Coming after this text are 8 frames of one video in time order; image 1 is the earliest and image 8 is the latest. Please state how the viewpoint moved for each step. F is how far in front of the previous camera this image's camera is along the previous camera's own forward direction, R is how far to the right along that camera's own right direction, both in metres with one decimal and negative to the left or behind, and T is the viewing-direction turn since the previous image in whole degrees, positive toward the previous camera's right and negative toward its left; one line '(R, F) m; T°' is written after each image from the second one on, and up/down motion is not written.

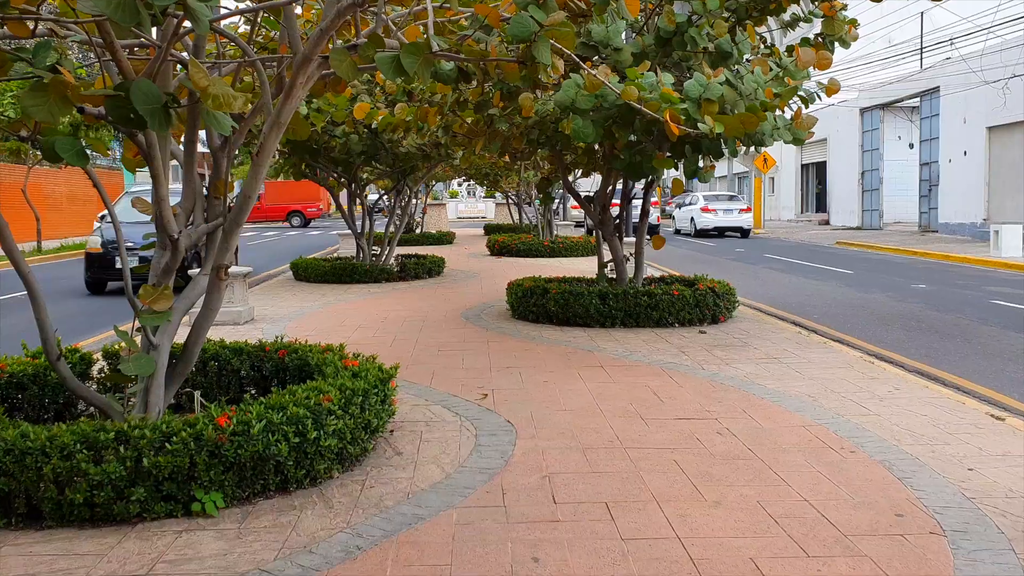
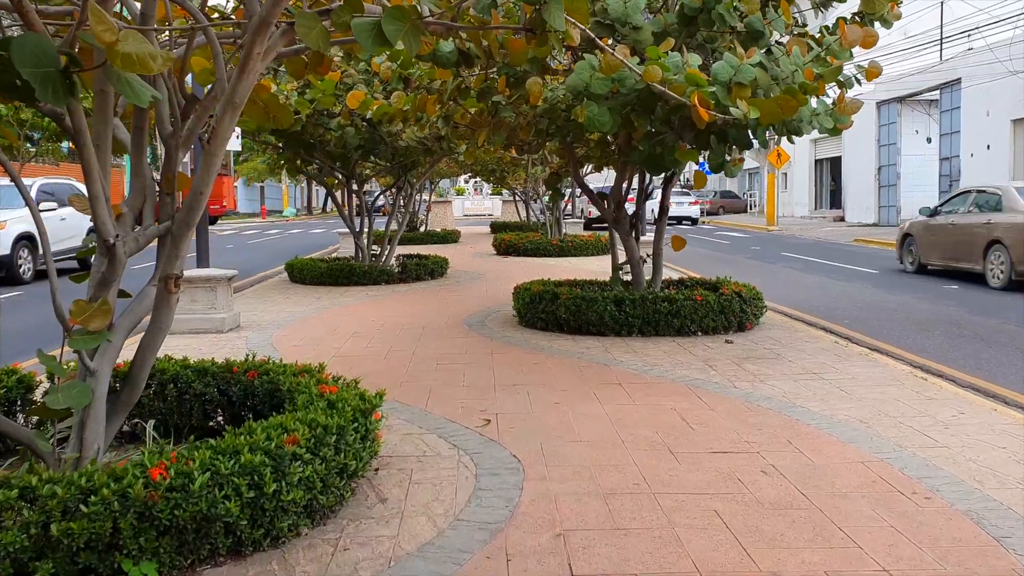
(0.0, +0.8) m; 0°
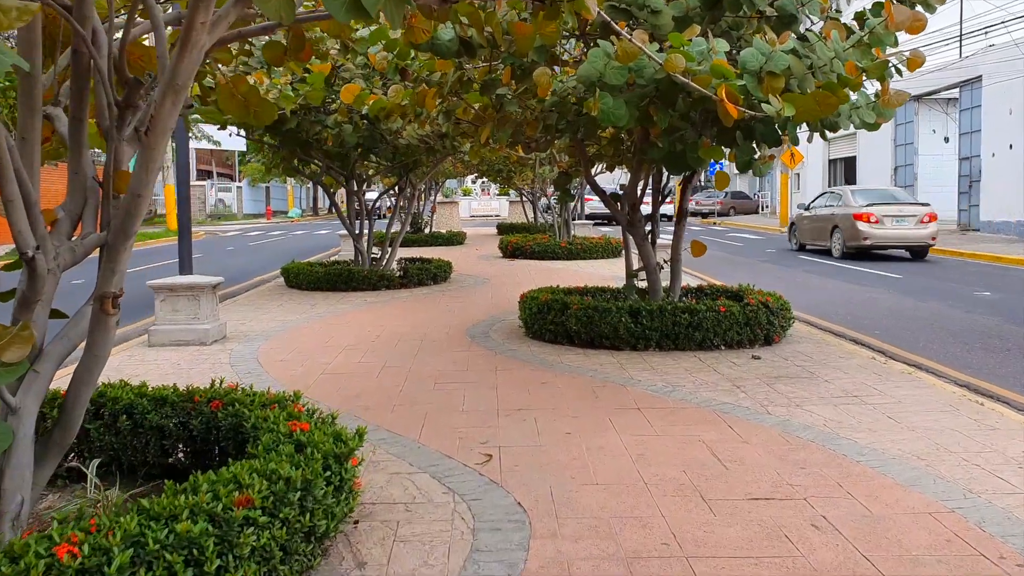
(0.0, +0.7) m; 0°
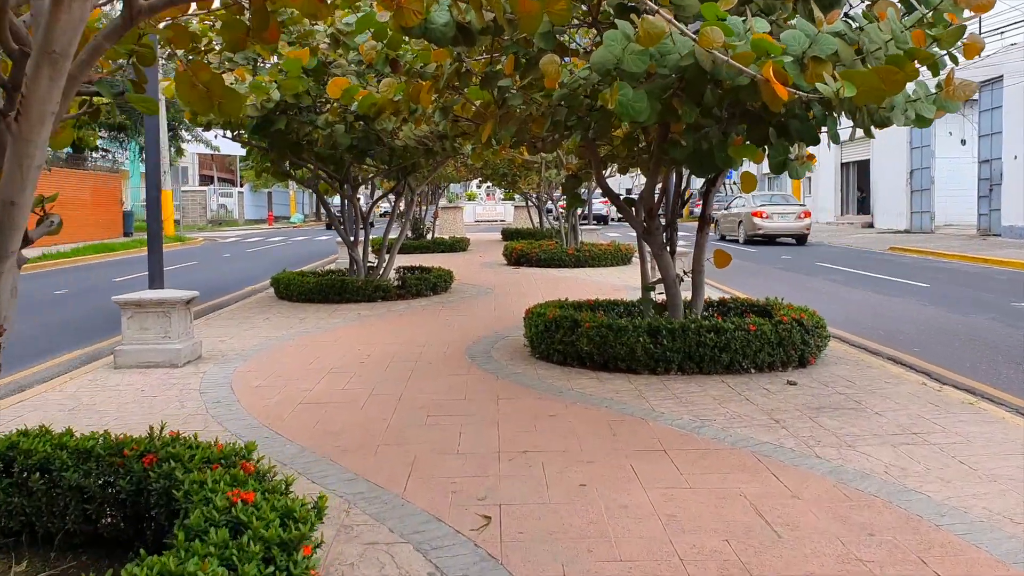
(0.0, +0.8) m; 0°
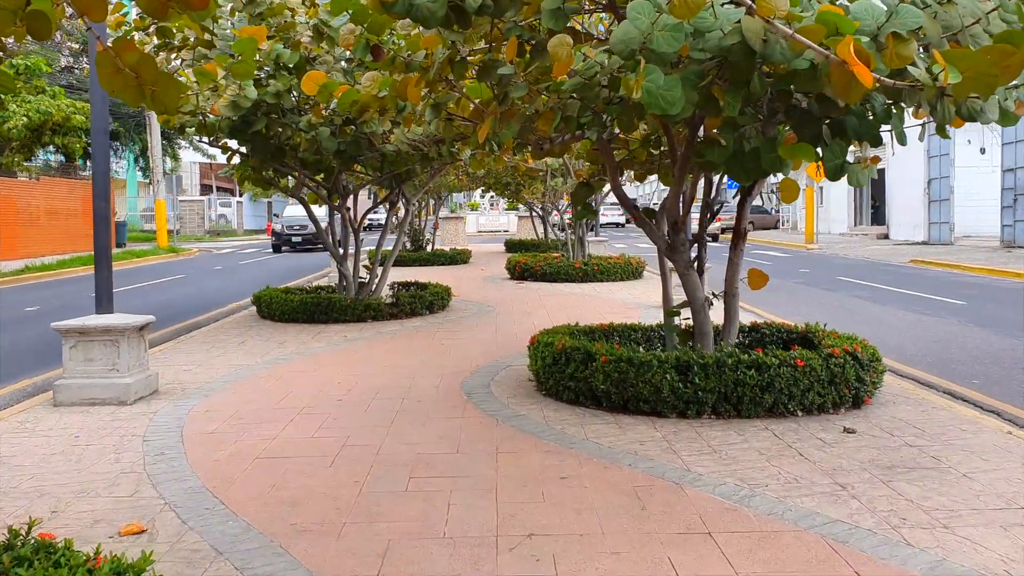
(0.0, +1.0) m; 0°
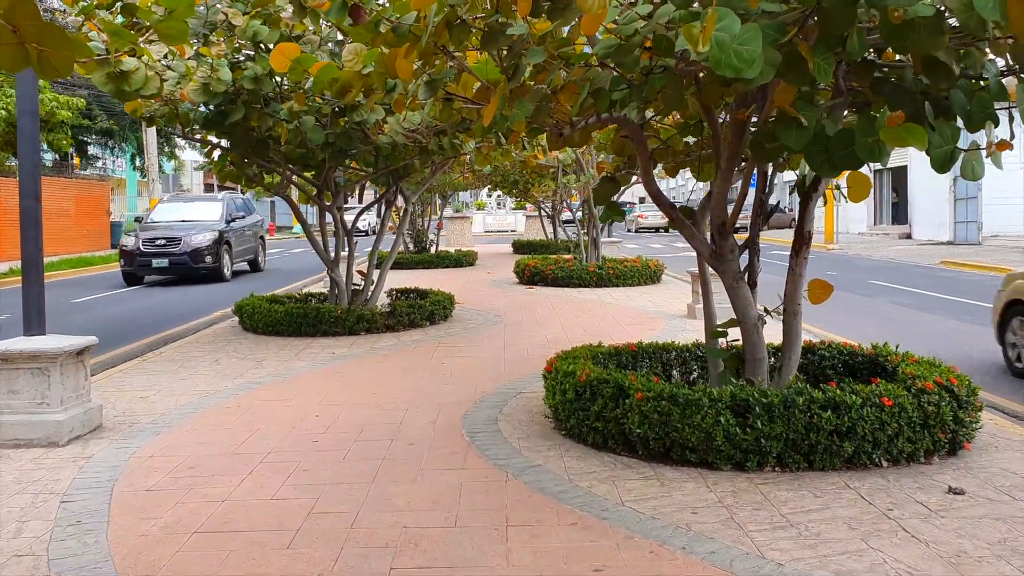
(0.0, +1.1) m; 0°
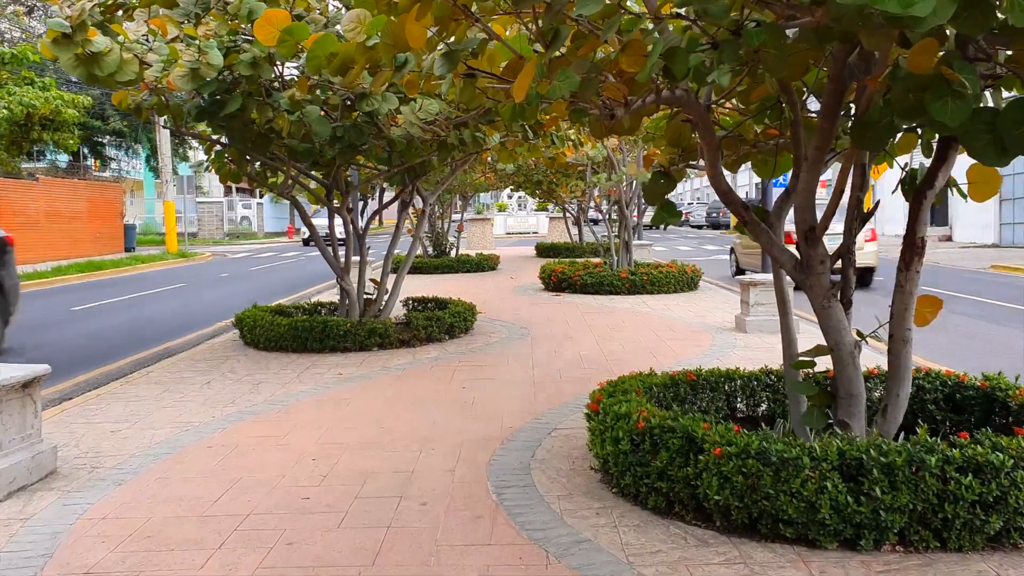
(-0.1, +1.0) m; -1°
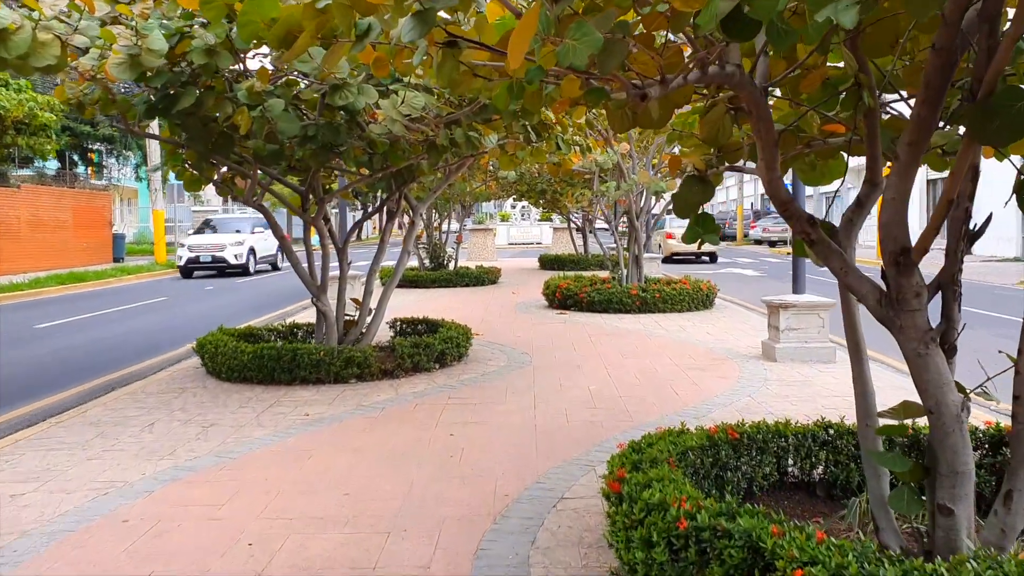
(0.0, +1.1) m; 0°
